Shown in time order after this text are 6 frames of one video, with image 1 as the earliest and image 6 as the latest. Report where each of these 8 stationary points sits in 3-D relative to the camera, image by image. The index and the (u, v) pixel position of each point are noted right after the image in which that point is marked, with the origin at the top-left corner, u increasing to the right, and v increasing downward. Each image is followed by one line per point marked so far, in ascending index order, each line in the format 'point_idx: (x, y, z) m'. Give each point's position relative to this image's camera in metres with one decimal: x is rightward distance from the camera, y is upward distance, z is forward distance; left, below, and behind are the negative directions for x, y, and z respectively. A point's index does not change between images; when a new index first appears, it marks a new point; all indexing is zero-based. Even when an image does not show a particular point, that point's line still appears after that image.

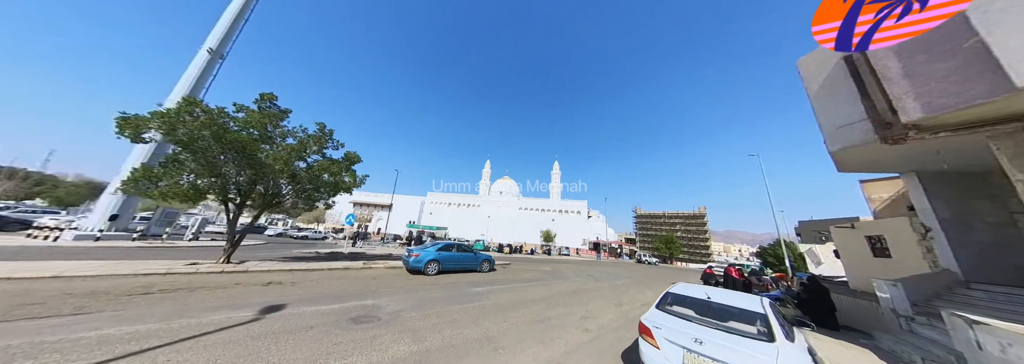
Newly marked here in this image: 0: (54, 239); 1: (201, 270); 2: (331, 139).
0: (-25.8, -3.2, +11.6) m
1: (-10.7, -3.0, +7.0) m
2: (-9.1, +2.1, +10.4) m
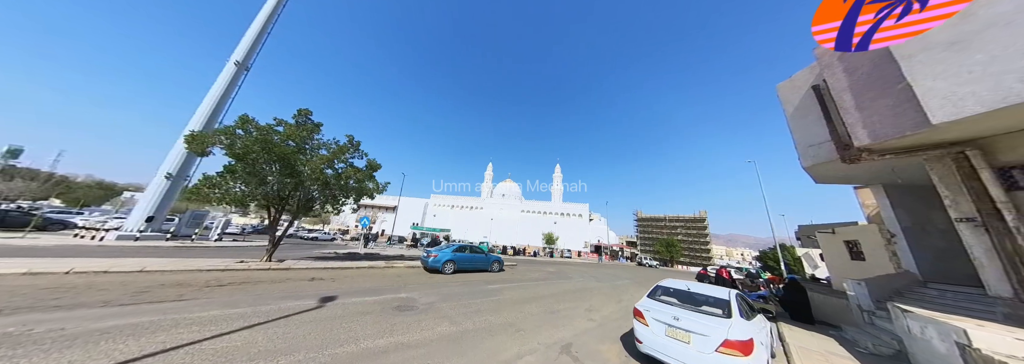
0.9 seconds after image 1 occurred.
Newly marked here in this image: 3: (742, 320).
0: (-25.3, -3.5, +12.6) m
1: (-10.2, -3.3, +8.0) m
2: (-8.6, +1.8, +11.4) m
3: (+3.8, -2.3, +3.4) m
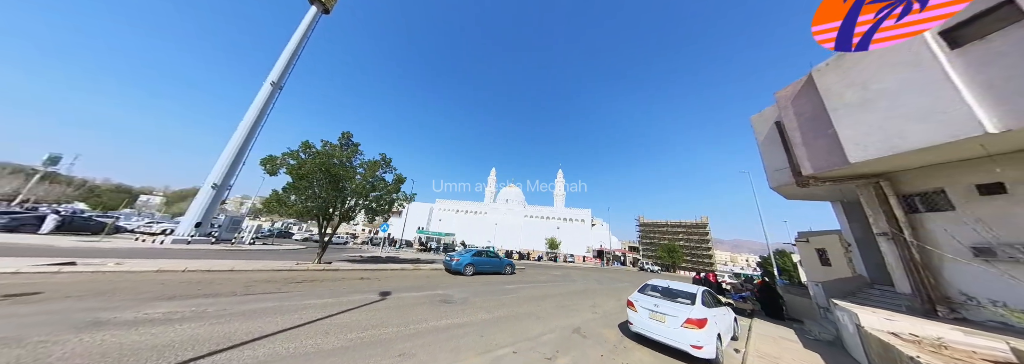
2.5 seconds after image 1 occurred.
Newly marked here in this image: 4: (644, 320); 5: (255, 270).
0: (-24.5, -4.2, +14.3) m
1: (-9.5, -4.0, +9.6) m
2: (-7.8, +1.0, +13.0) m
3: (+4.5, -2.9, +4.8) m
4: (+3.3, -3.4, +5.0) m
5: (-10.5, -3.6, +8.3) m
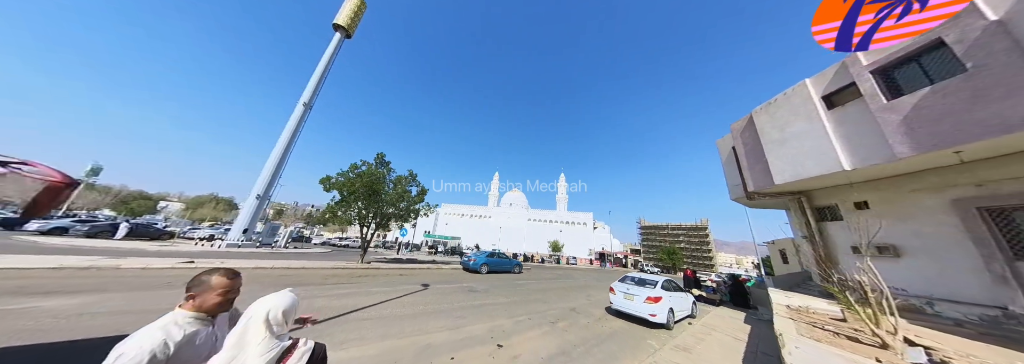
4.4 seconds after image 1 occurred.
0: (-23.9, -5.2, +16.6) m
1: (-9.0, -4.8, +11.7) m
2: (-7.3, +0.1, +15.2) m
3: (+5.0, -3.6, +6.9) m
4: (+3.7, -4.1, +7.1) m
5: (-10.0, -4.4, +10.5) m
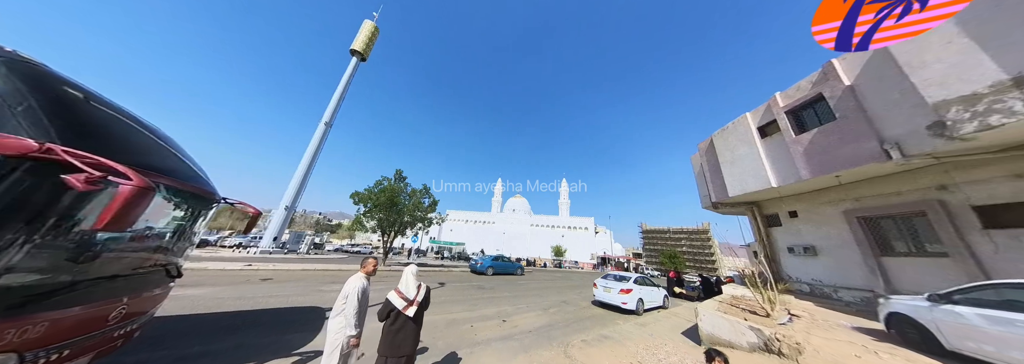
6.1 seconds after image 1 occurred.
0: (-23.7, -6.5, +18.7) m
1: (-8.8, -5.8, +13.6) m
2: (-7.1, -0.9, +17.2) m
3: (+5.0, -4.2, +8.5) m
4: (+3.8, -4.7, +8.7) m
5: (-9.9, -5.3, +12.4) m
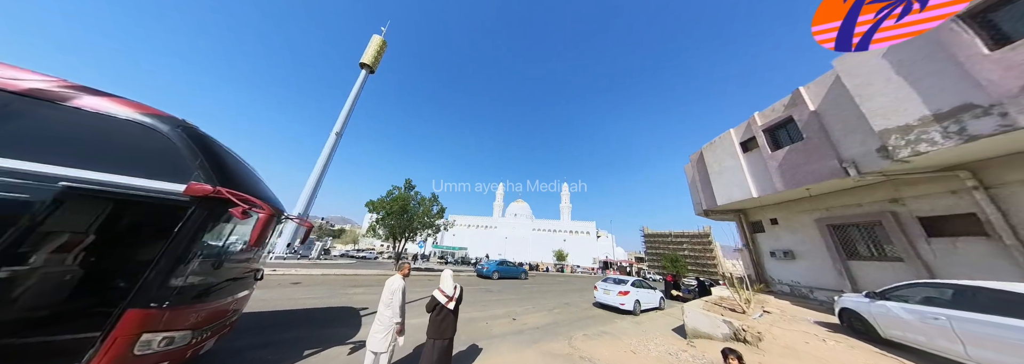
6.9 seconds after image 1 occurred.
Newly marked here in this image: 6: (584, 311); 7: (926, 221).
0: (-23.3, -7.4, +19.6) m
1: (-8.5, -6.5, +14.4) m
2: (-6.8, -1.6, +18.1) m
3: (+5.3, -4.7, +9.3) m
4: (+4.1, -5.3, +9.5) m
5: (-9.5, -6.0, +13.3) m
6: (+3.2, -5.7, +9.0) m
7: (+11.4, -1.1, +5.6) m
